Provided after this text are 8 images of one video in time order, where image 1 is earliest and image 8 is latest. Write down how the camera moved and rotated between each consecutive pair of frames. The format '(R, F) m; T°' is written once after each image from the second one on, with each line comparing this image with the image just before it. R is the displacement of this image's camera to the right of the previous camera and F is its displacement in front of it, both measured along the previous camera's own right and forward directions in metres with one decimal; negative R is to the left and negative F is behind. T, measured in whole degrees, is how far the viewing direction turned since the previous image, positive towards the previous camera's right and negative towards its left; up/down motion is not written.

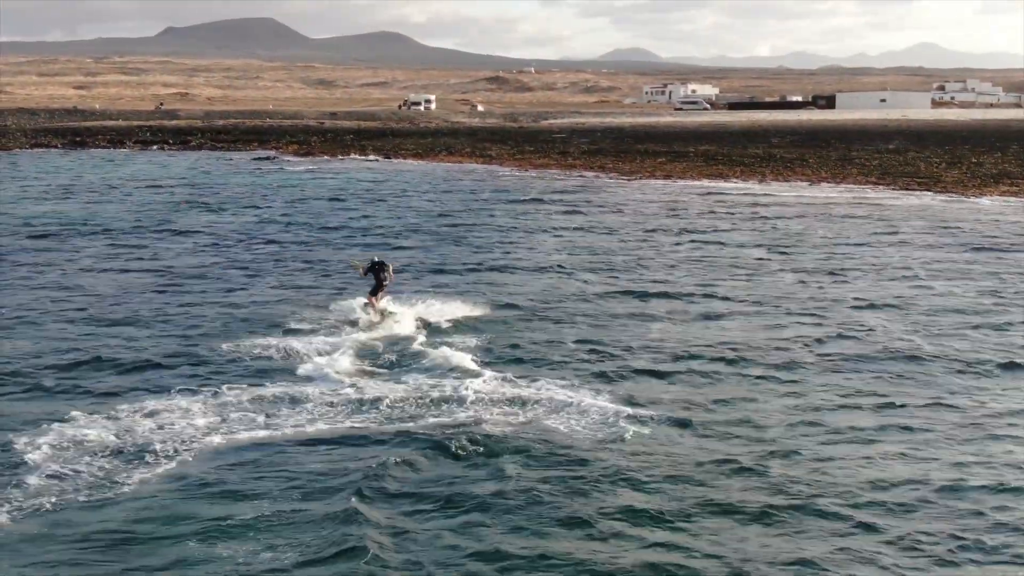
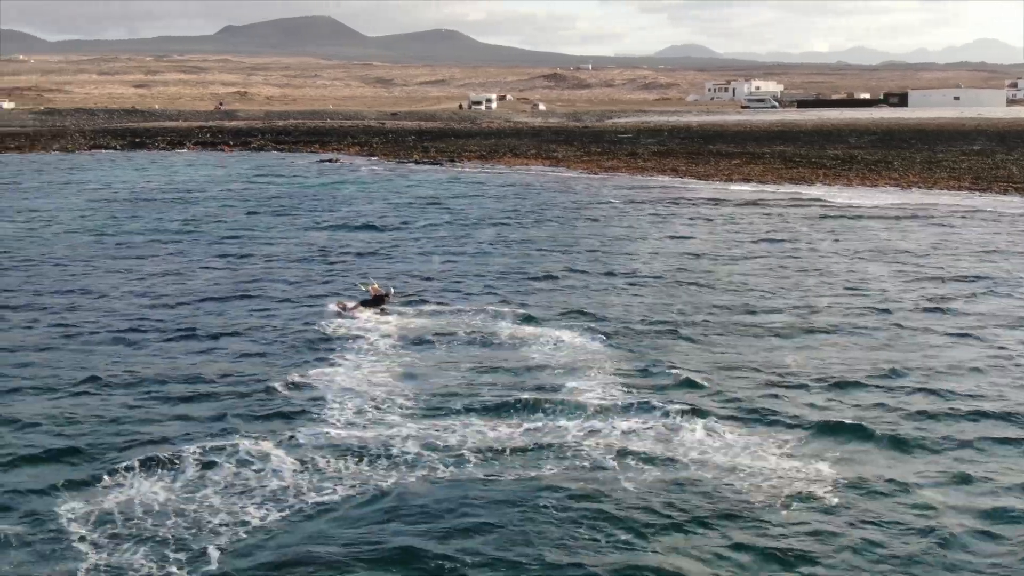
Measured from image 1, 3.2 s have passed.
(-0.6, +2.1) m; -2°
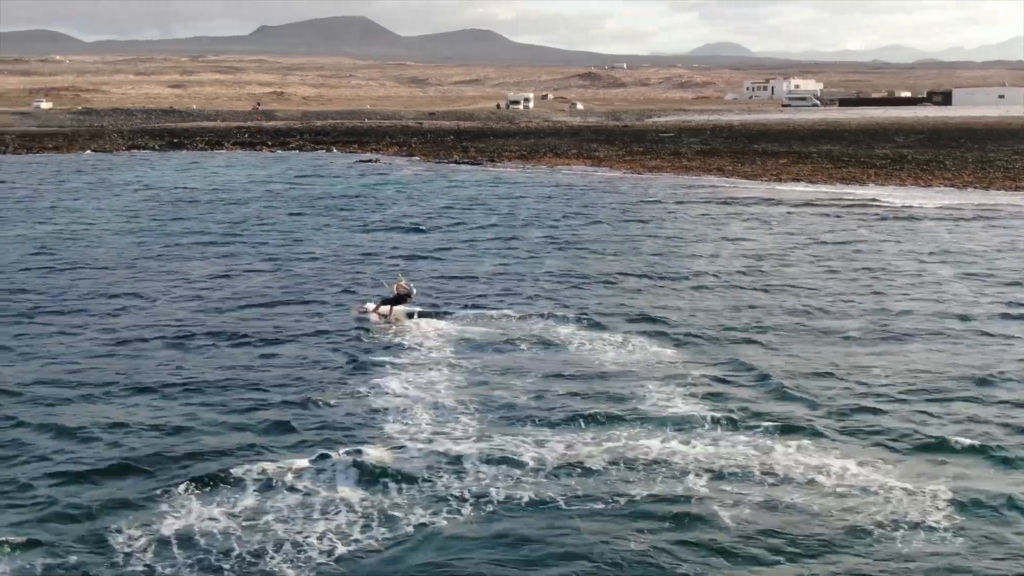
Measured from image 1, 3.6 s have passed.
(-0.4, +0.8) m; -1°
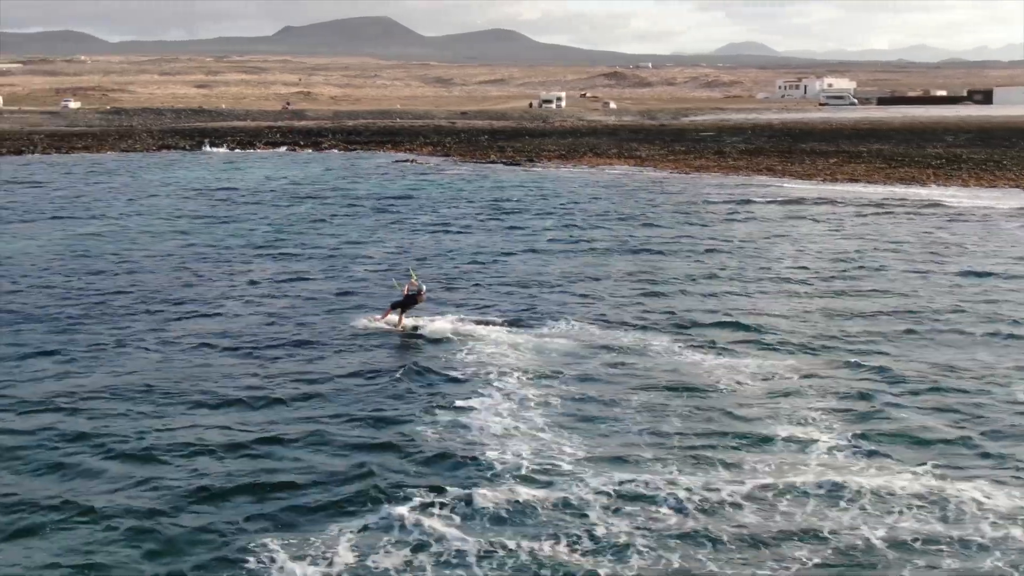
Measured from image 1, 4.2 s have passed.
(-0.8, +1.4) m; -1°
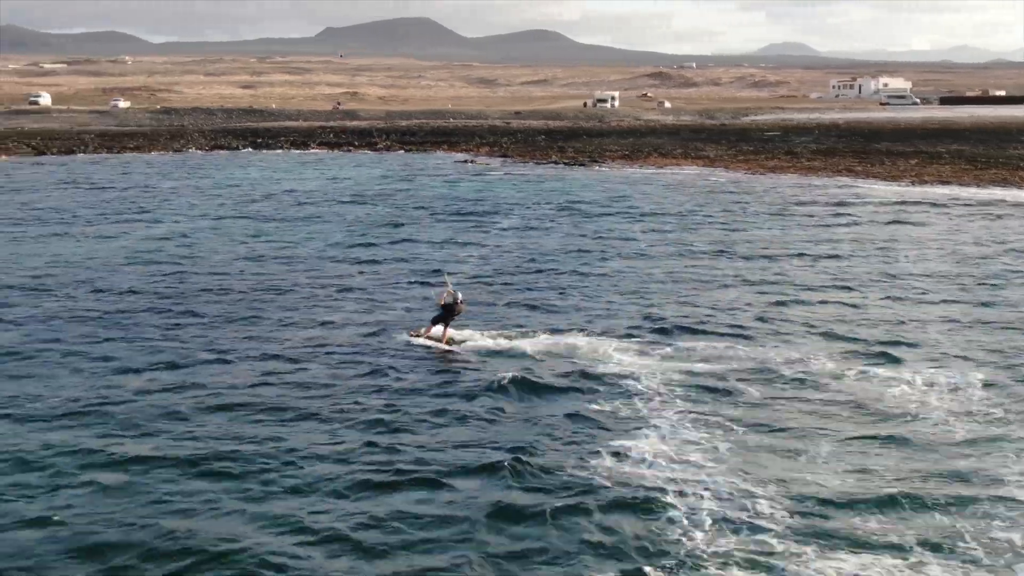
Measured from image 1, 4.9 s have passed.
(-1.1, +1.7) m; -2°
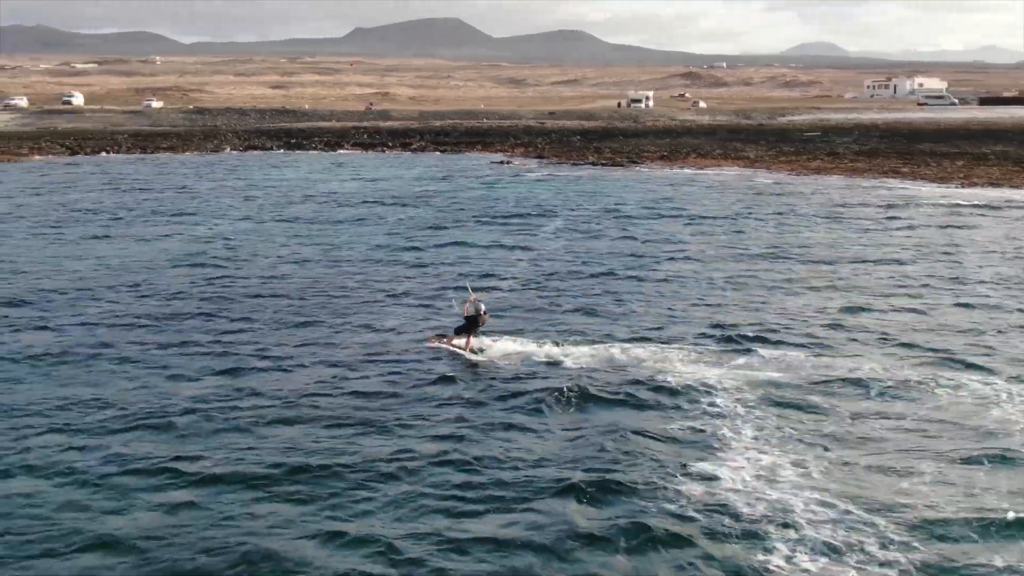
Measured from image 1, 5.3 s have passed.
(-0.4, +0.6) m; -1°
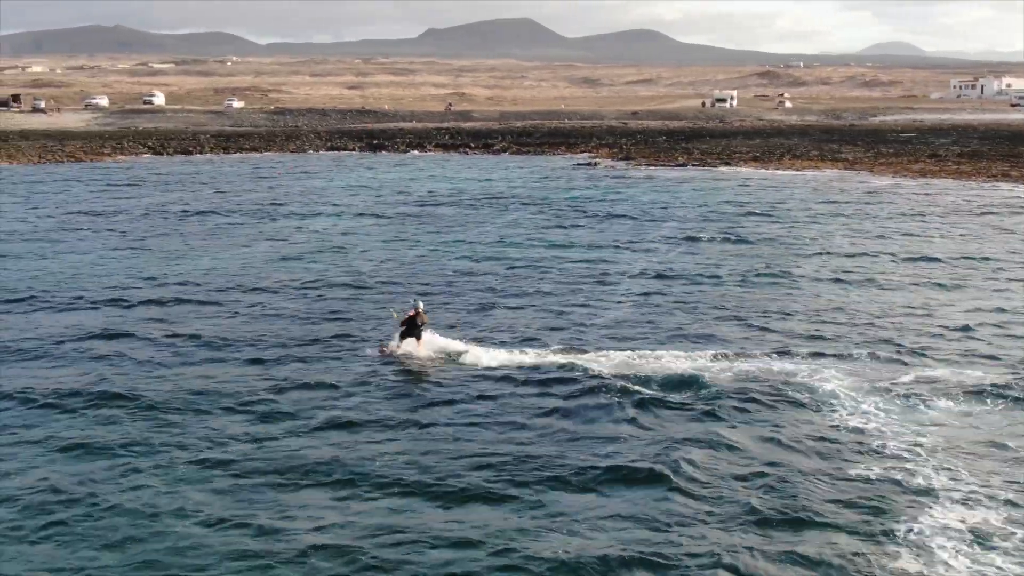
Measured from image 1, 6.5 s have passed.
(-0.9, +1.1) m; -3°
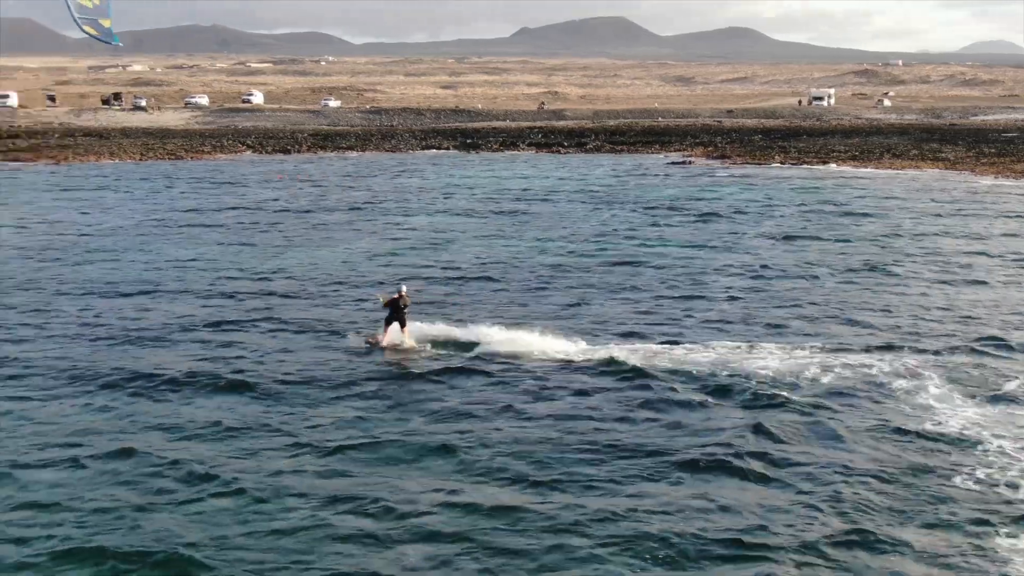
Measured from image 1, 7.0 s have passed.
(-0.1, -0.3) m; -4°
